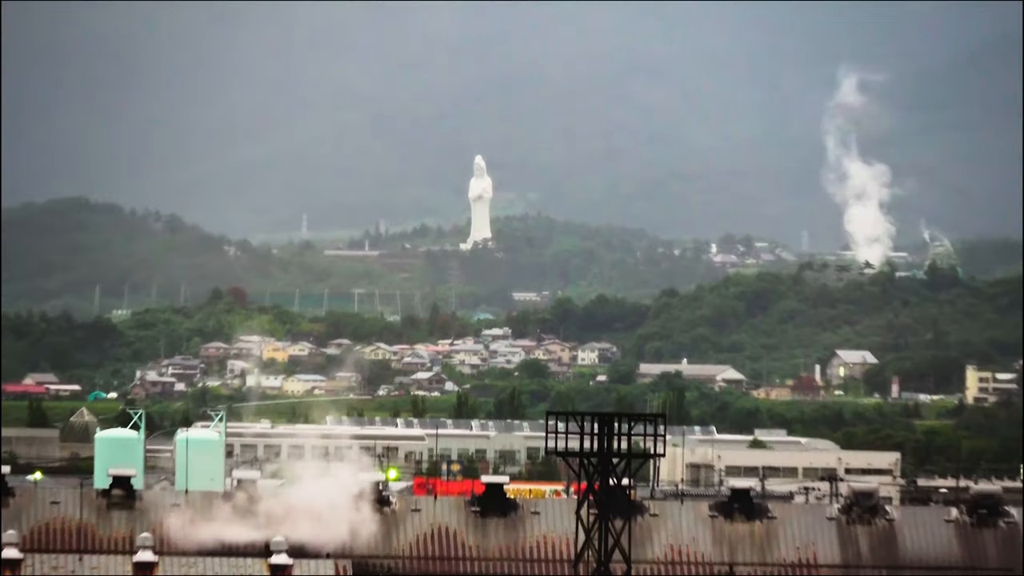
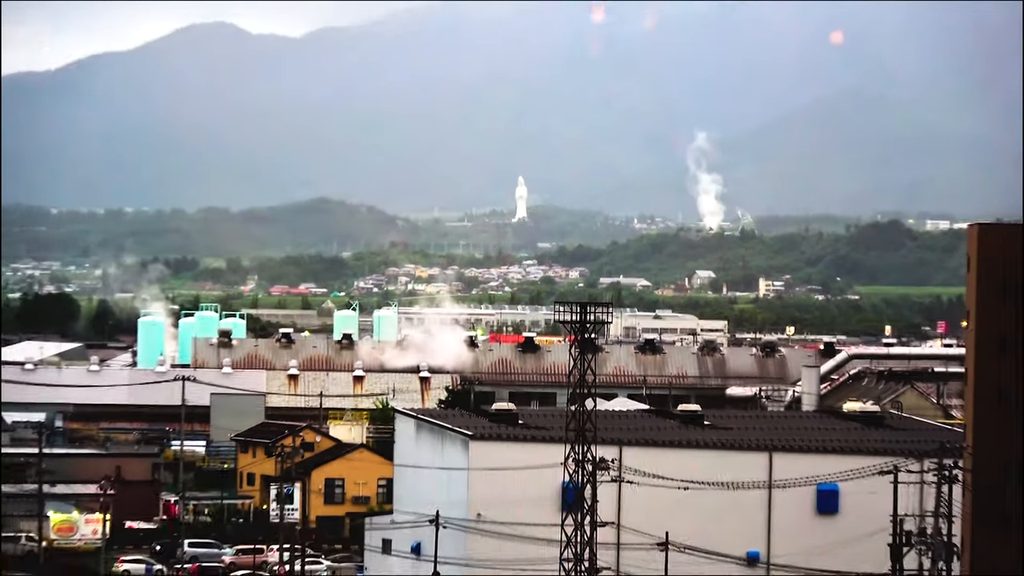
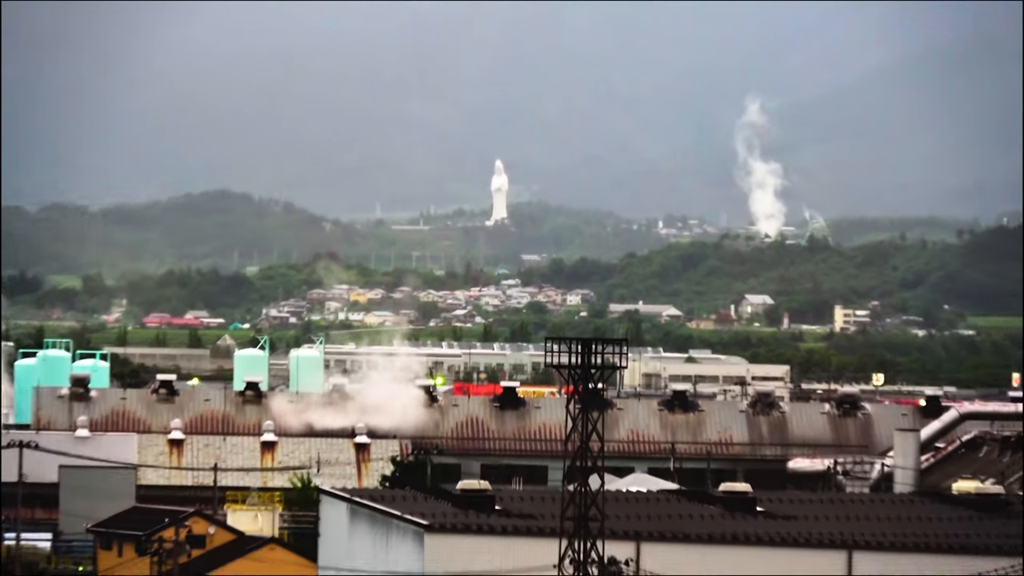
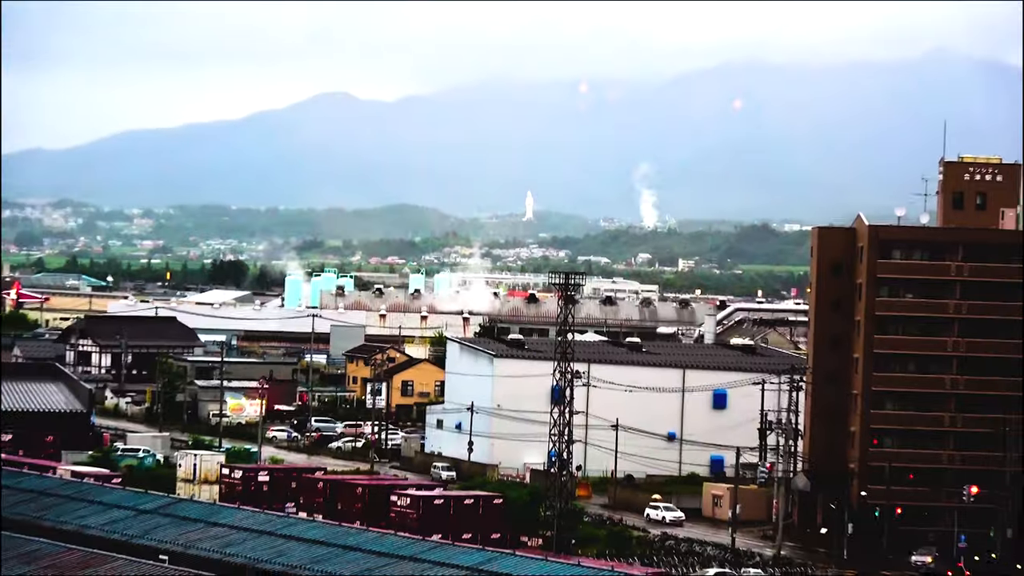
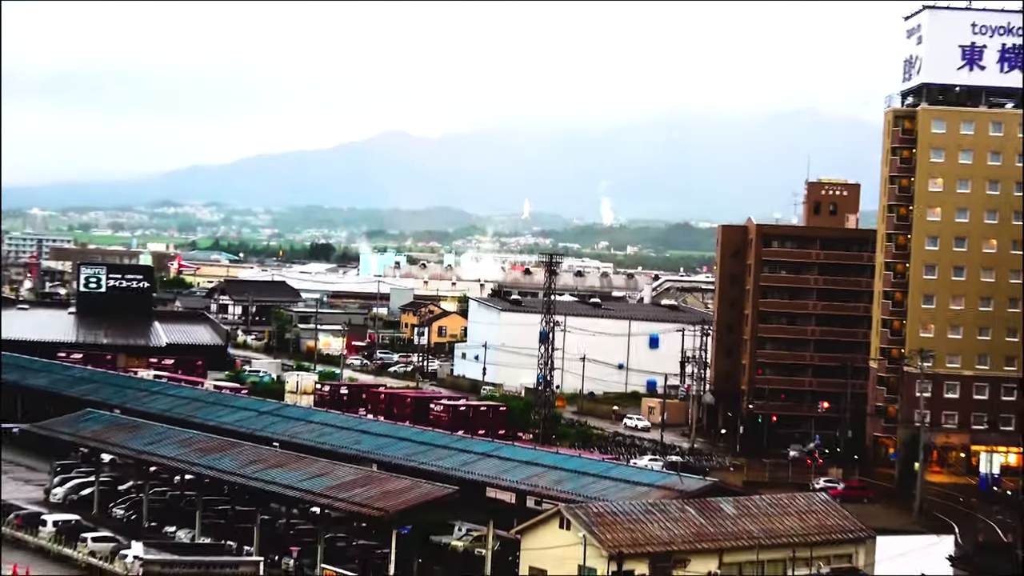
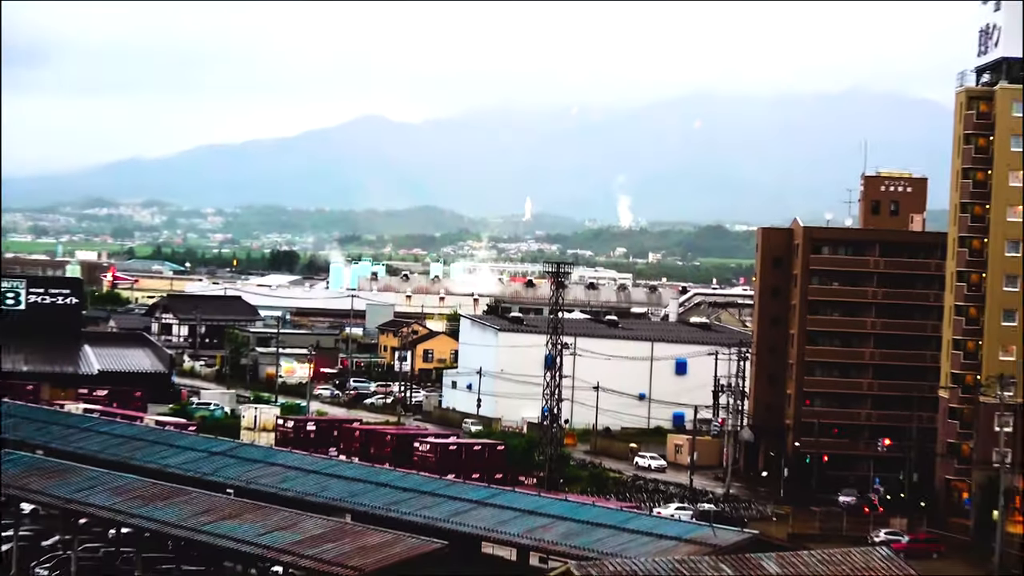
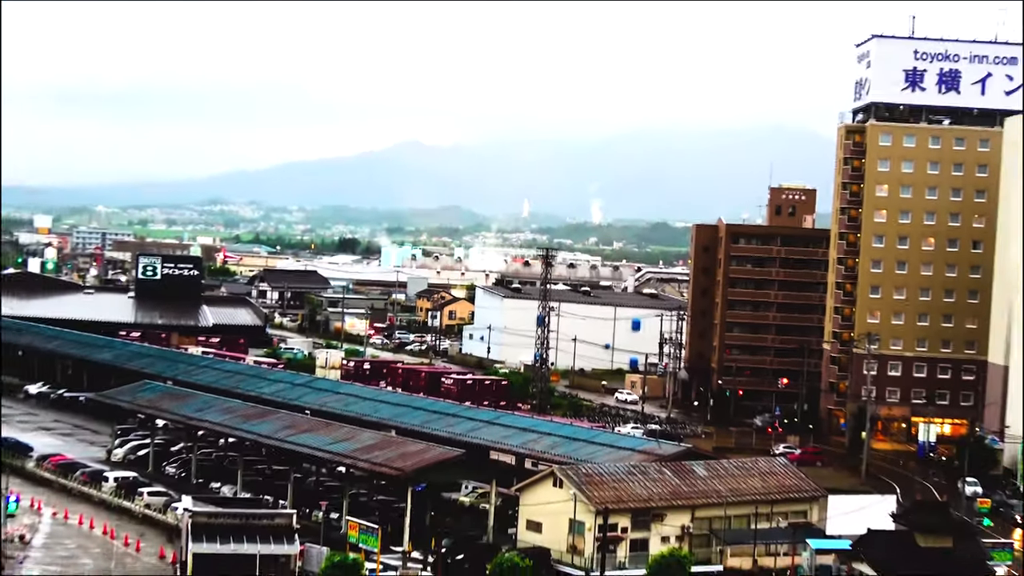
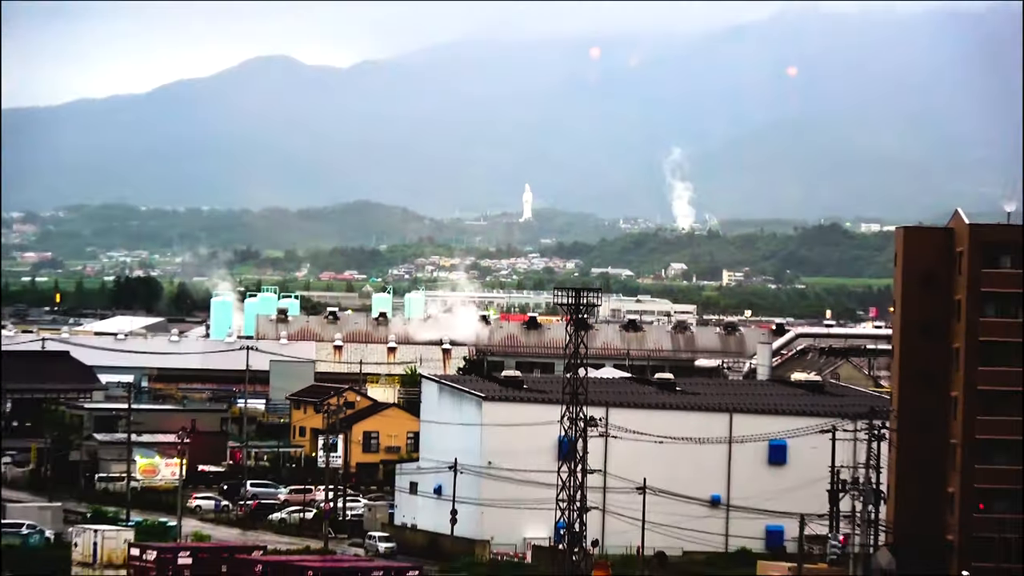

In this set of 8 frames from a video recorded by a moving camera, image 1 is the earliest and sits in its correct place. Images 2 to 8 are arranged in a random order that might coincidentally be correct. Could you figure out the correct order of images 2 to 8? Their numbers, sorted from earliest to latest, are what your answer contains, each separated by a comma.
3, 2, 8, 4, 6, 5, 7
